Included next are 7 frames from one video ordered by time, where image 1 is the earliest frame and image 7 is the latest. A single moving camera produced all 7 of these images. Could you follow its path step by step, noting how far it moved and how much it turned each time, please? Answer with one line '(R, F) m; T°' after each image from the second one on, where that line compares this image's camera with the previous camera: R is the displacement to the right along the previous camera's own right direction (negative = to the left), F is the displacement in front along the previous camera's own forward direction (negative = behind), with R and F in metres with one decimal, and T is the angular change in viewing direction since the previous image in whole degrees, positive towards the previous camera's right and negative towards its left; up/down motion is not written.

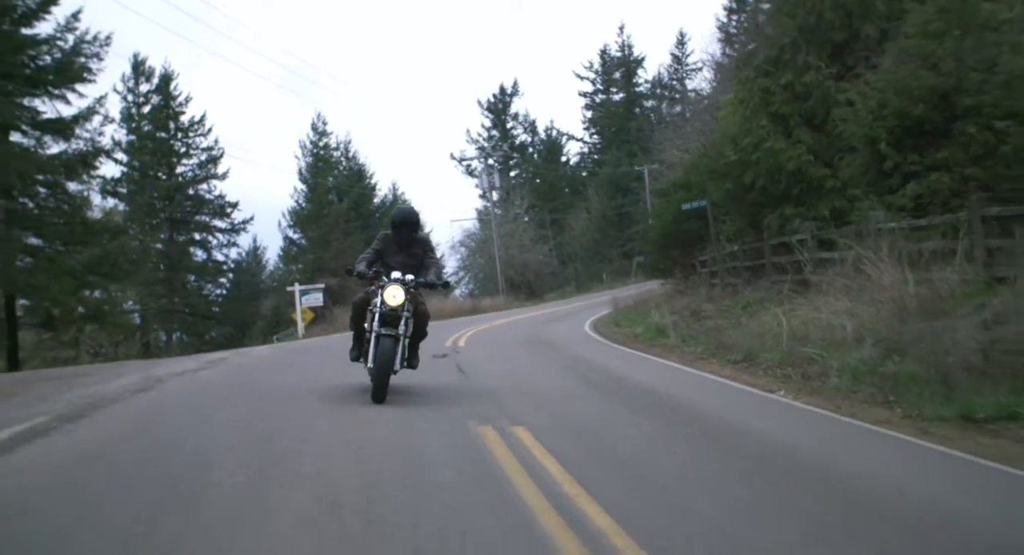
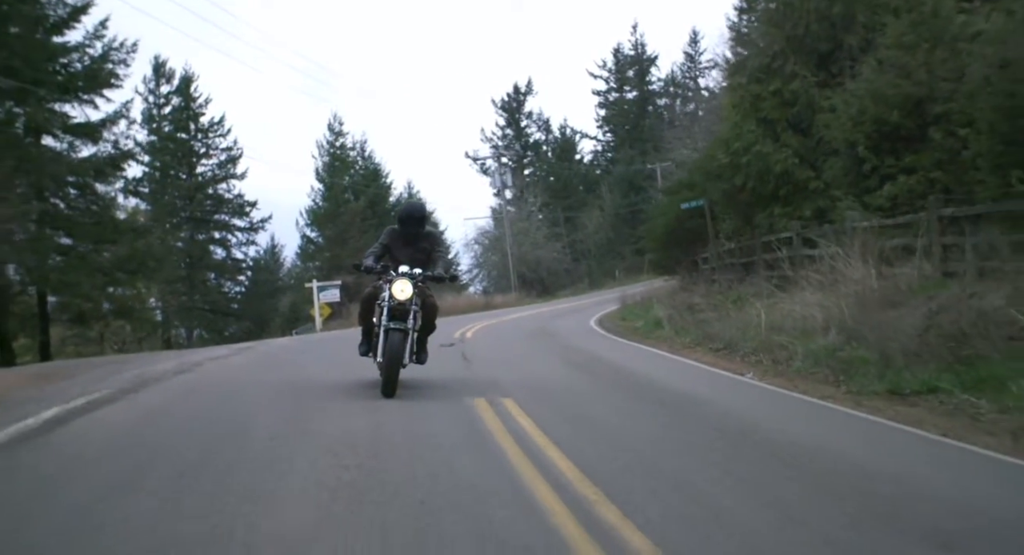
(+0.3, -1.3) m; -1°
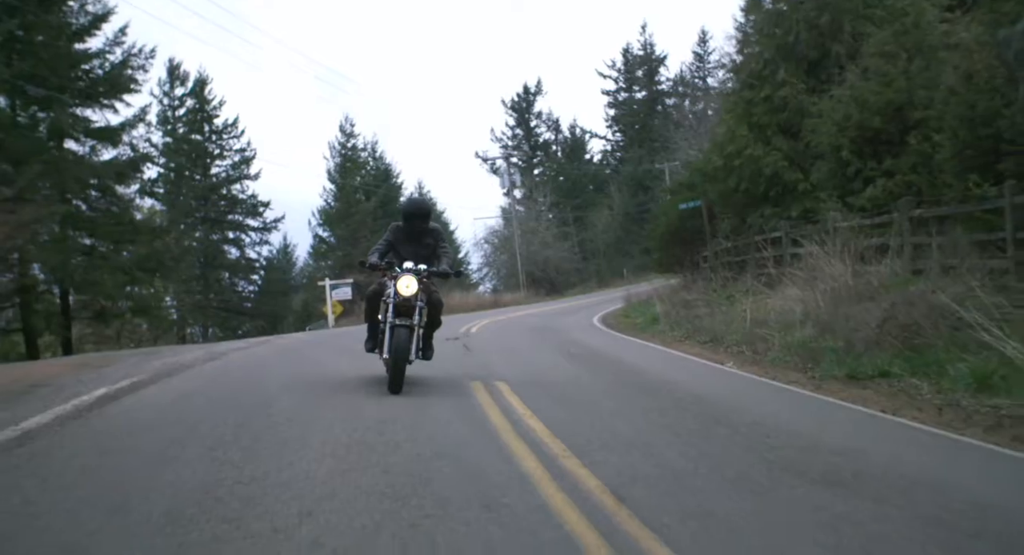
(+0.3, -1.0) m; -1°
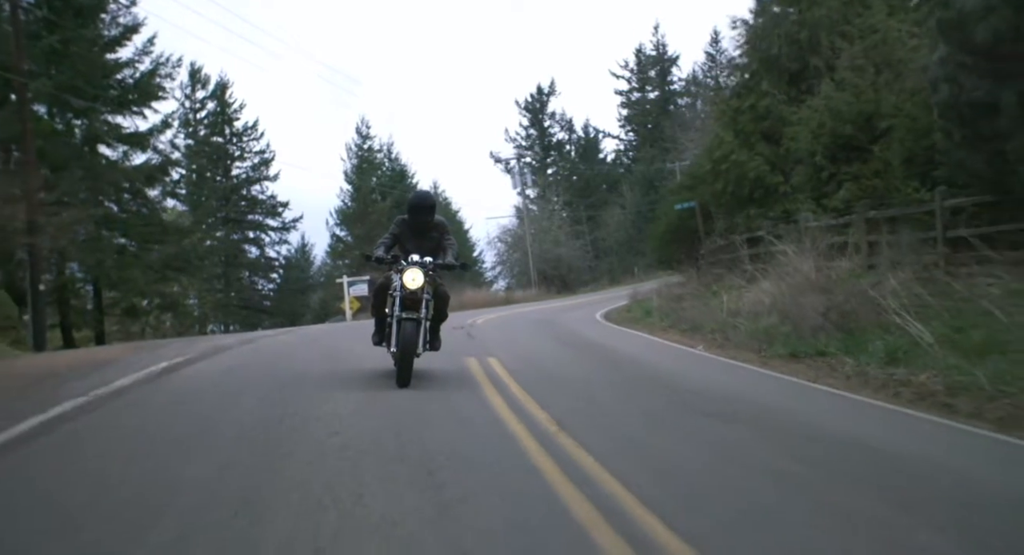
(+0.4, -1.8) m; -1°
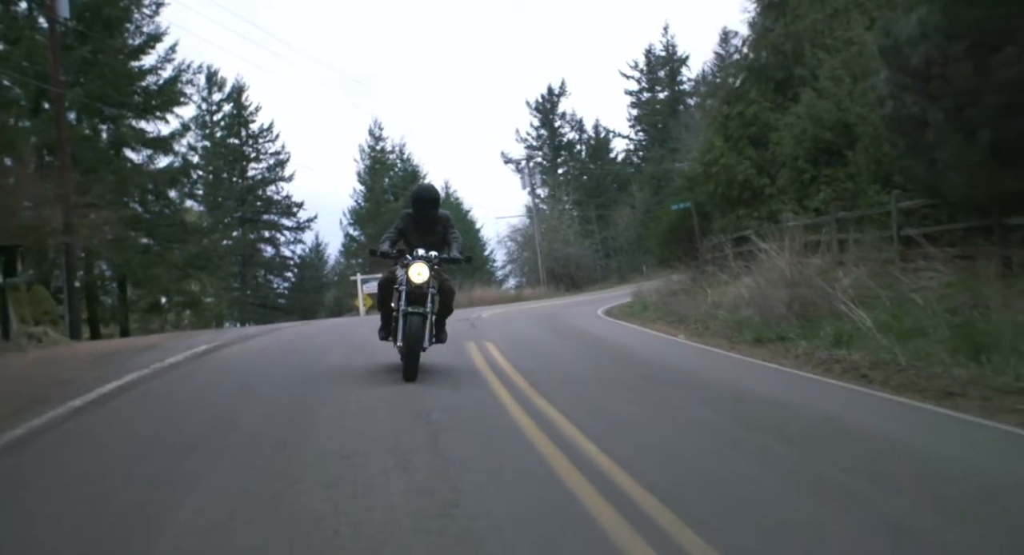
(+0.3, -1.5) m; -1°
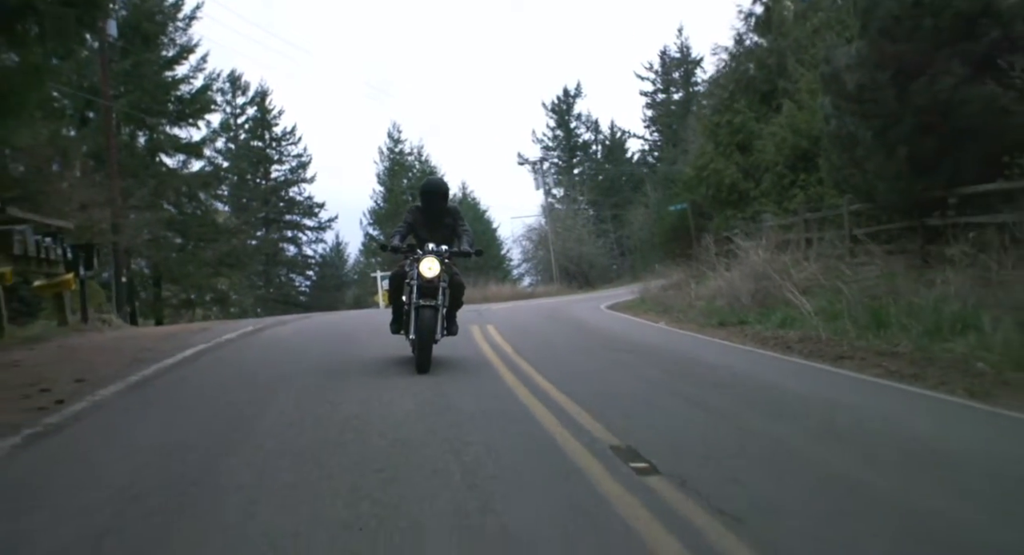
(+0.4, -2.3) m; -2°
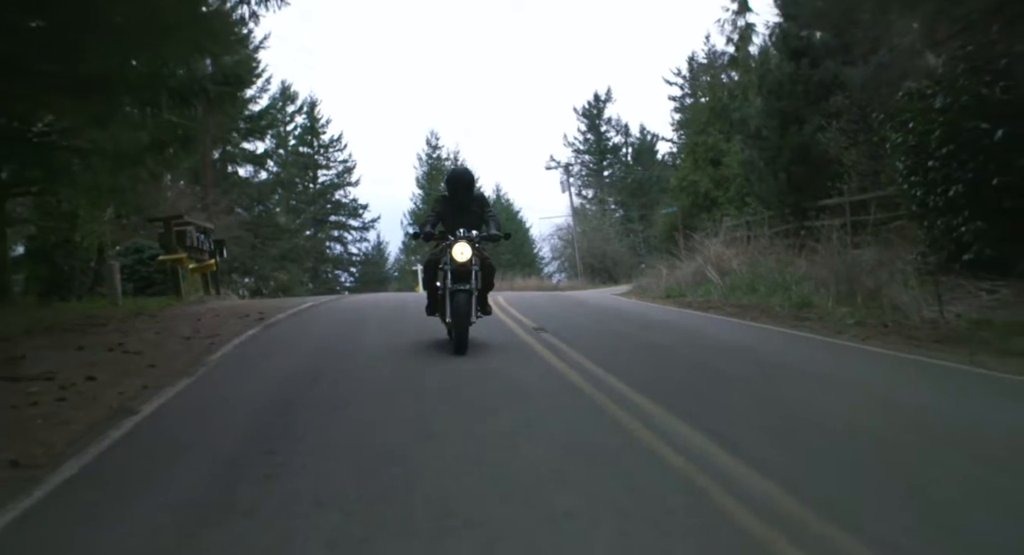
(+1.0, -6.2) m; -3°
